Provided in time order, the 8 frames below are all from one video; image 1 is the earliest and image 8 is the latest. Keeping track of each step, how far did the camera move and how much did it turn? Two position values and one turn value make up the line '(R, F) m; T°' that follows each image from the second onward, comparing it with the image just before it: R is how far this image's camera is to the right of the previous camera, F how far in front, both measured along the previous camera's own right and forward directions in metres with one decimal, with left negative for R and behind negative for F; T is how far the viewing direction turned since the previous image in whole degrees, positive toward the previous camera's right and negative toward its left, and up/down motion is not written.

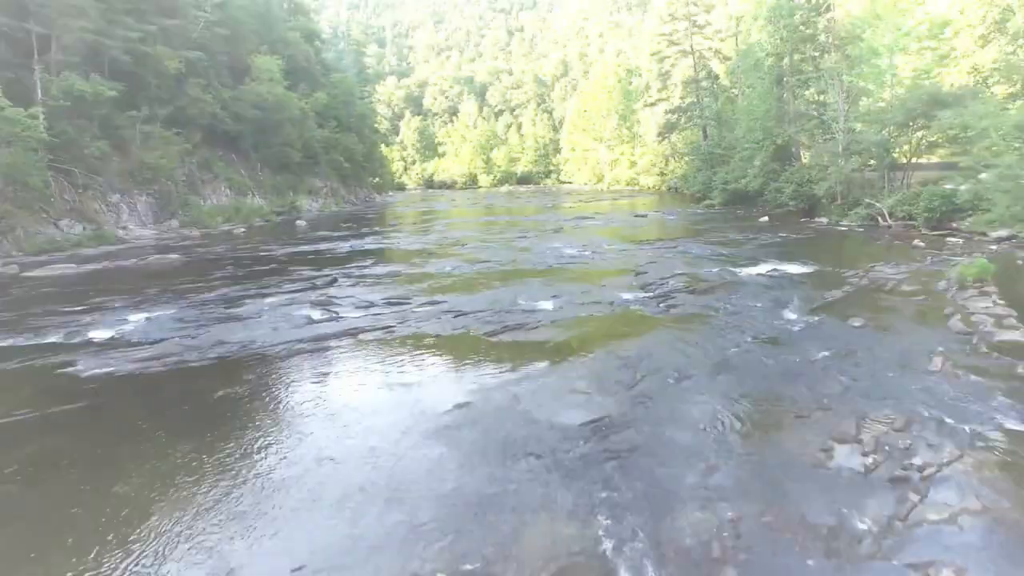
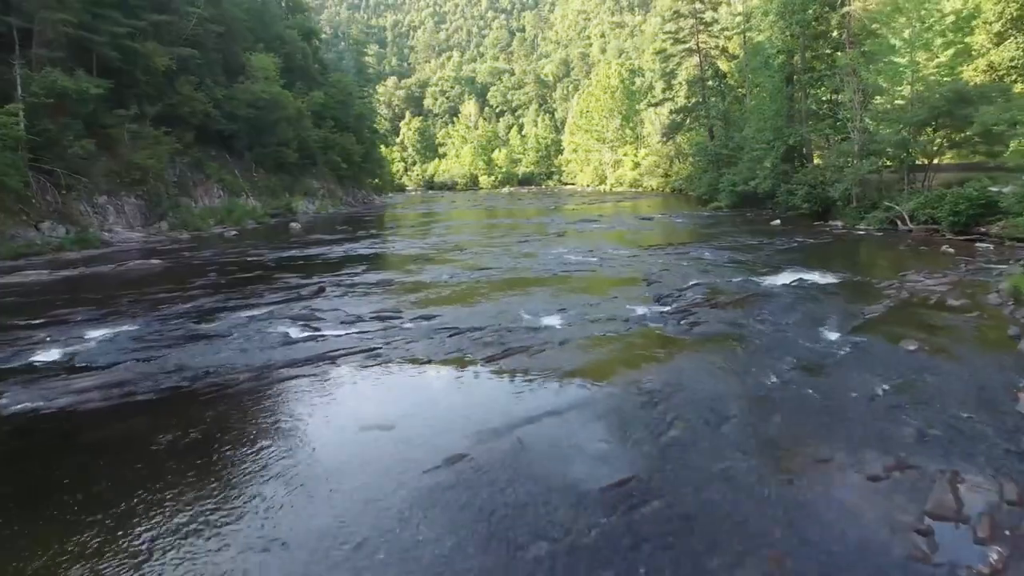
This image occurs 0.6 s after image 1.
(0.0, +1.1) m; 0°
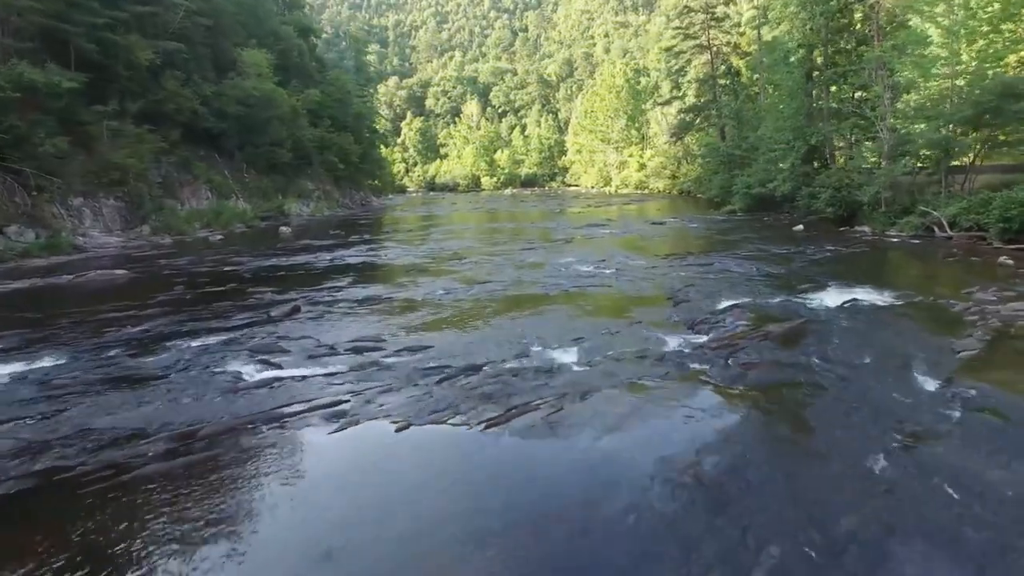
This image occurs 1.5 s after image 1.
(0.0, +1.9) m; 0°
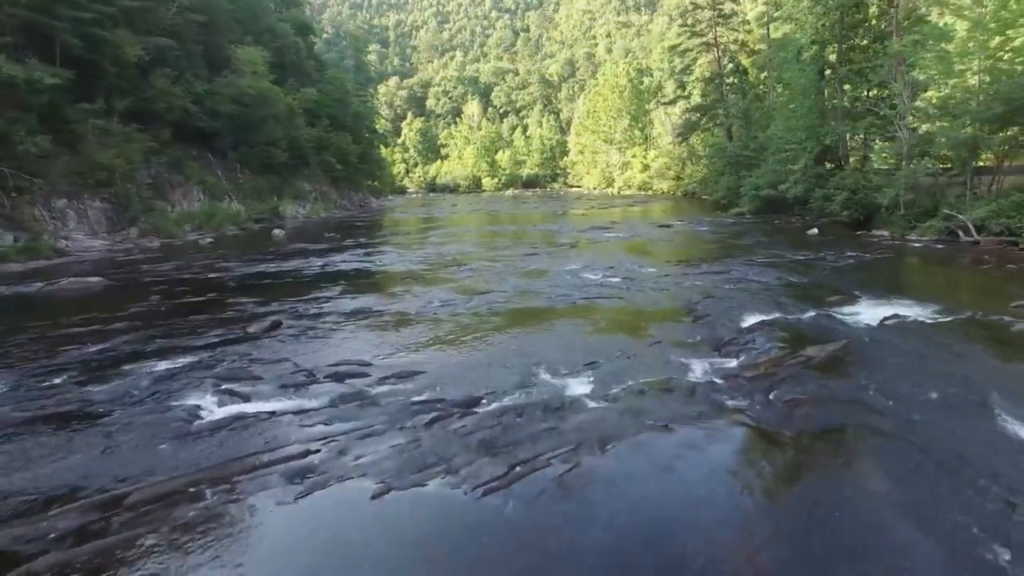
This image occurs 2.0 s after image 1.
(0.0, +1.1) m; 0°
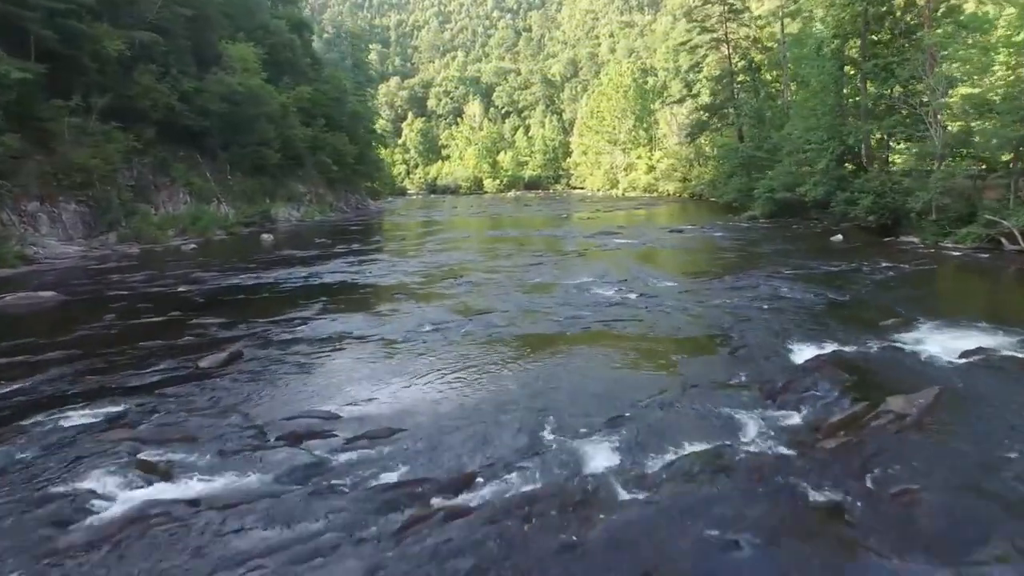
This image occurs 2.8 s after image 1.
(0.0, +1.7) m; 0°
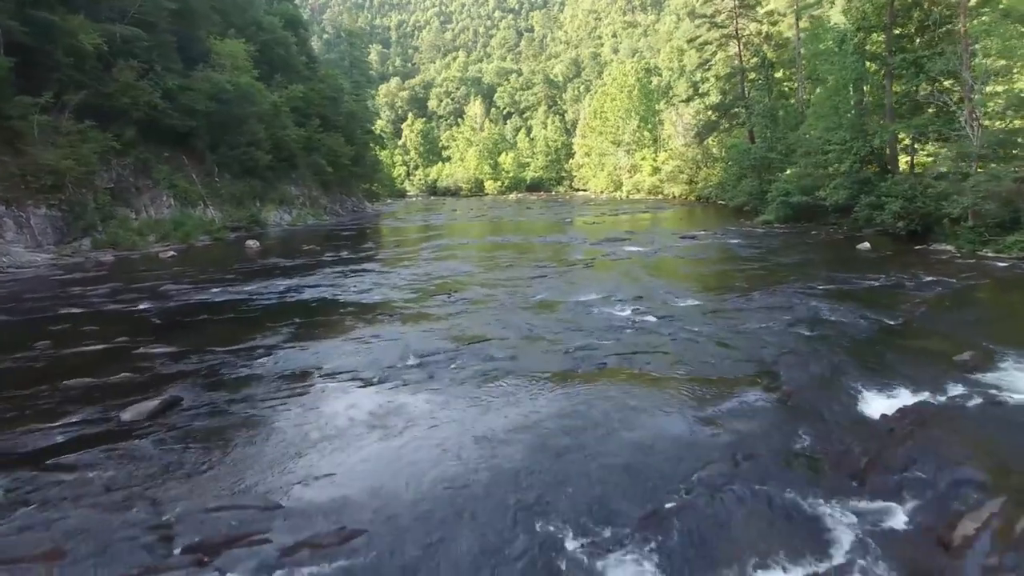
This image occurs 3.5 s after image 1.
(0.0, +1.8) m; 0°
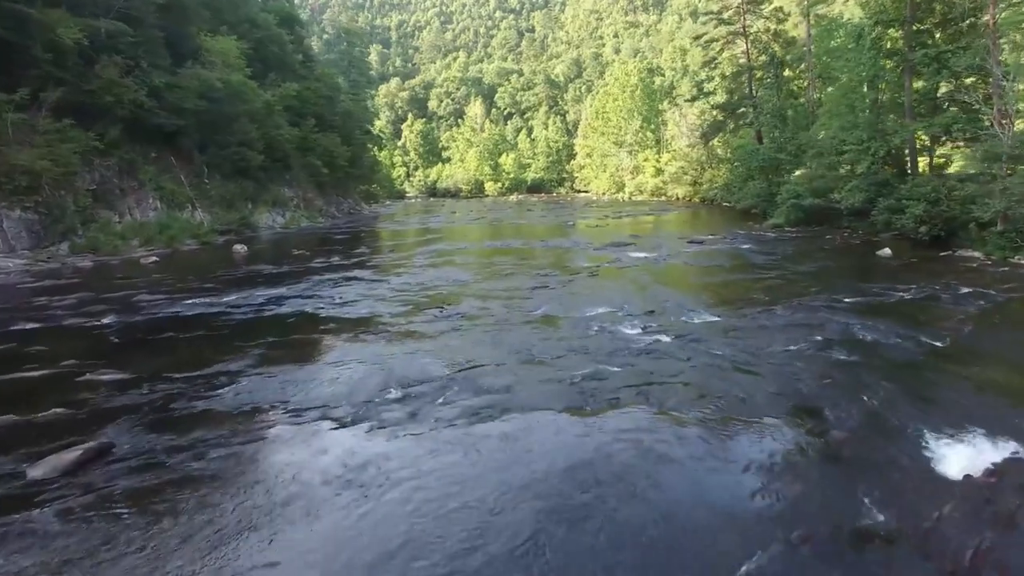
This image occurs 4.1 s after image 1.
(0.0, +1.3) m; 0°
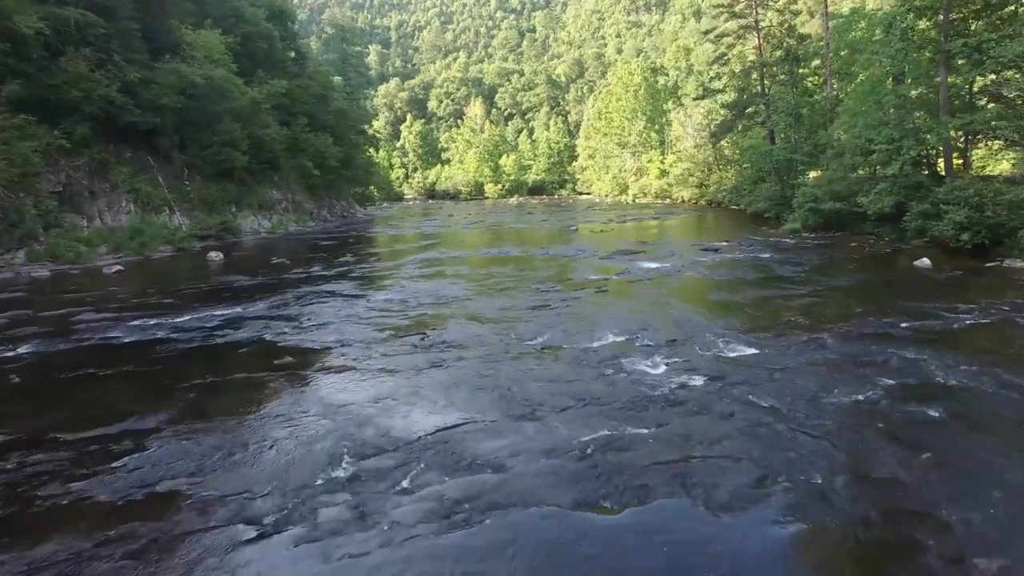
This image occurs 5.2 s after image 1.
(+0.1, +2.1) m; 0°
